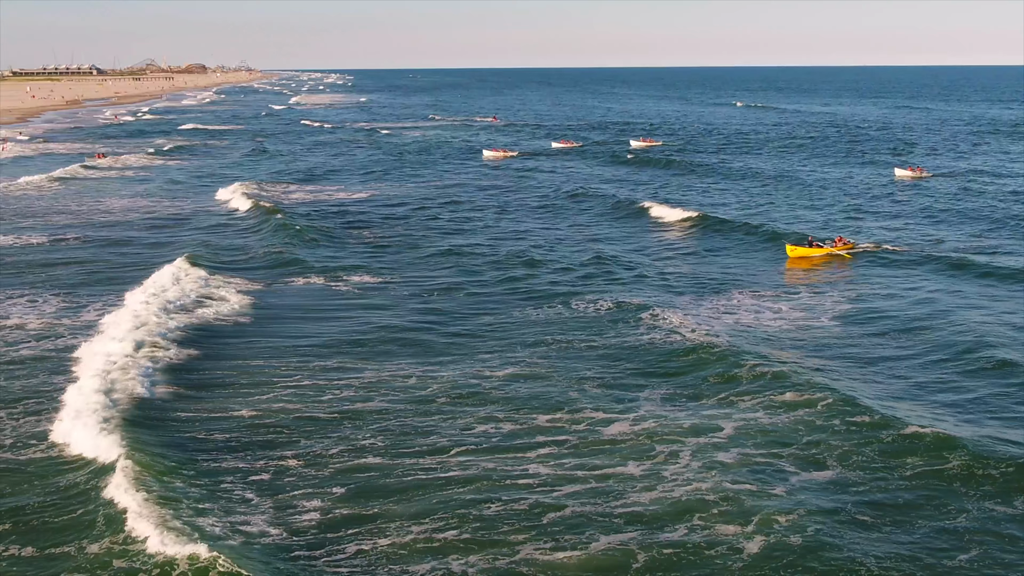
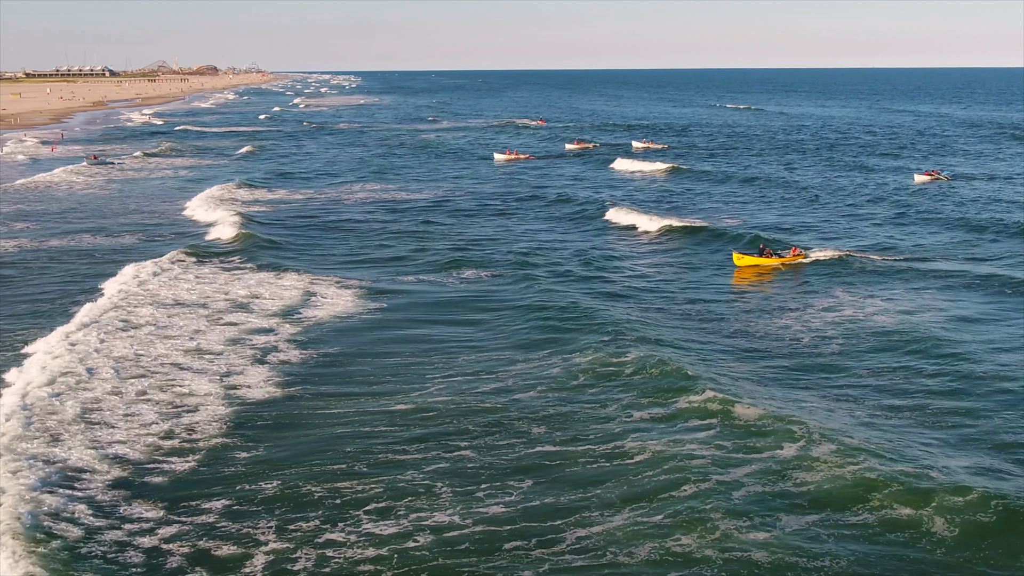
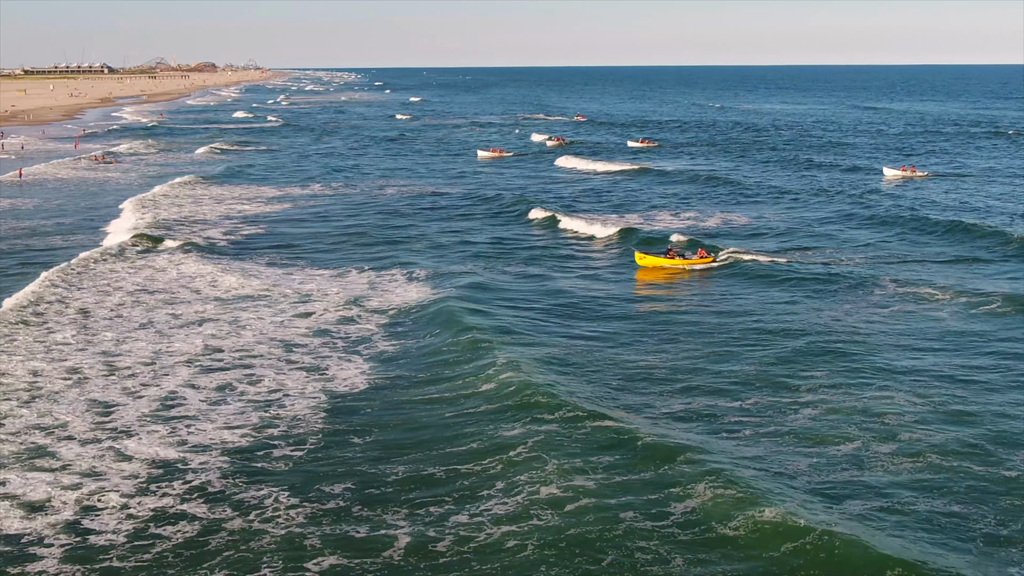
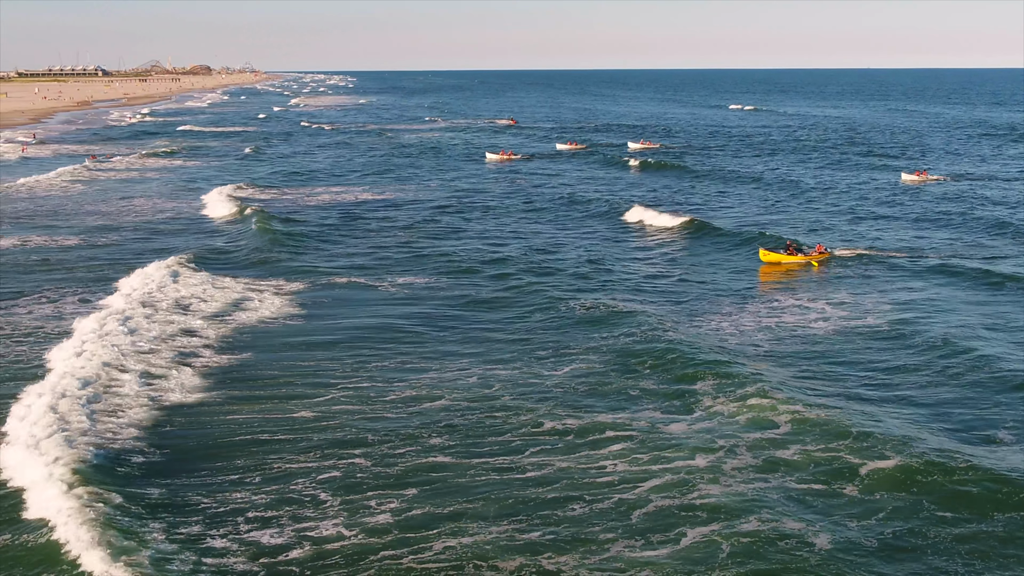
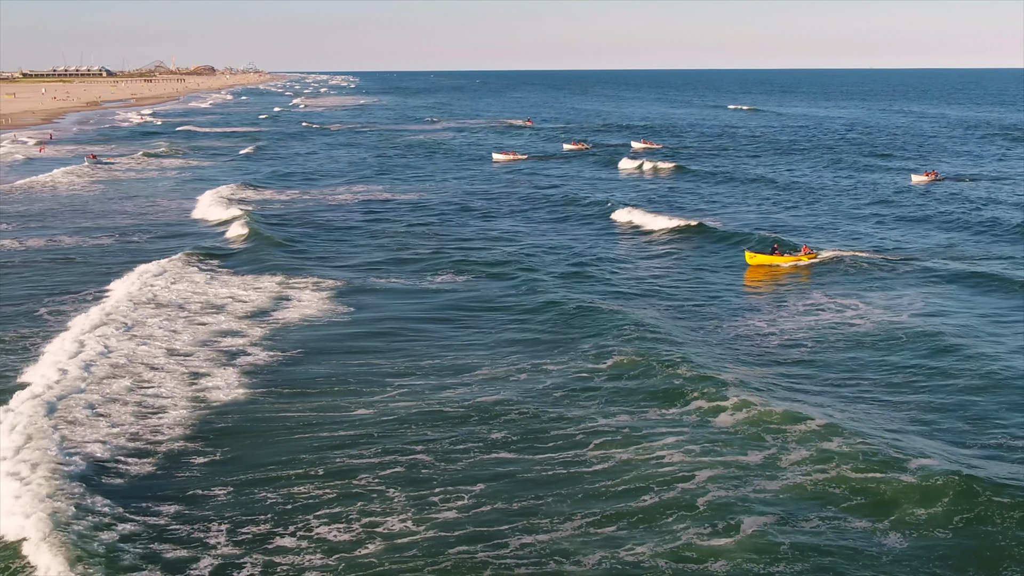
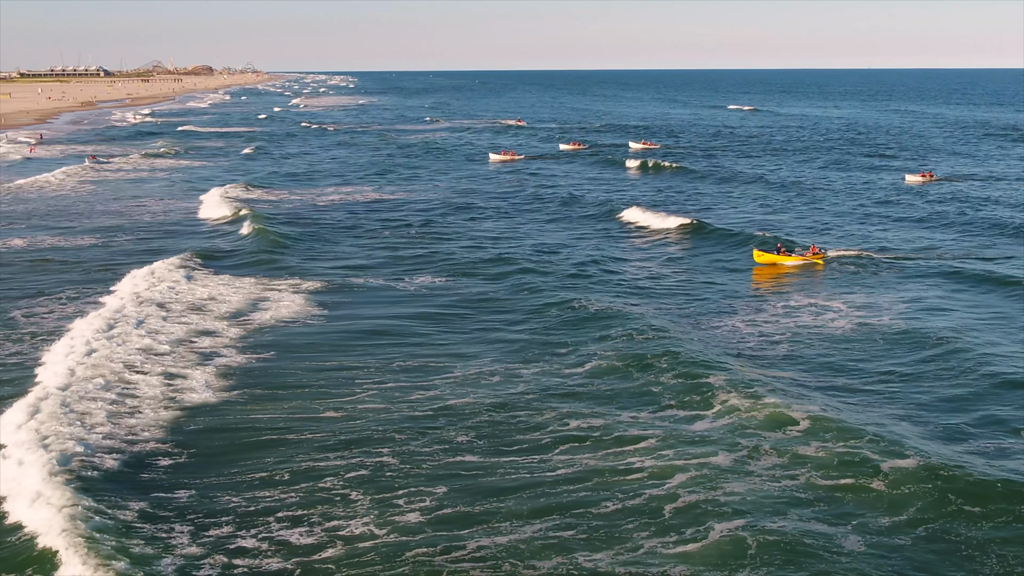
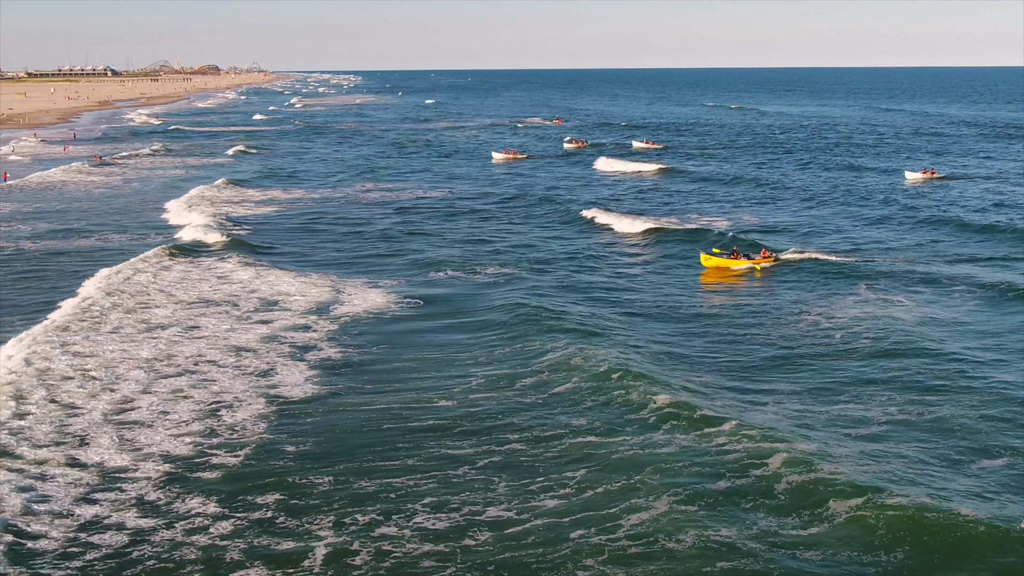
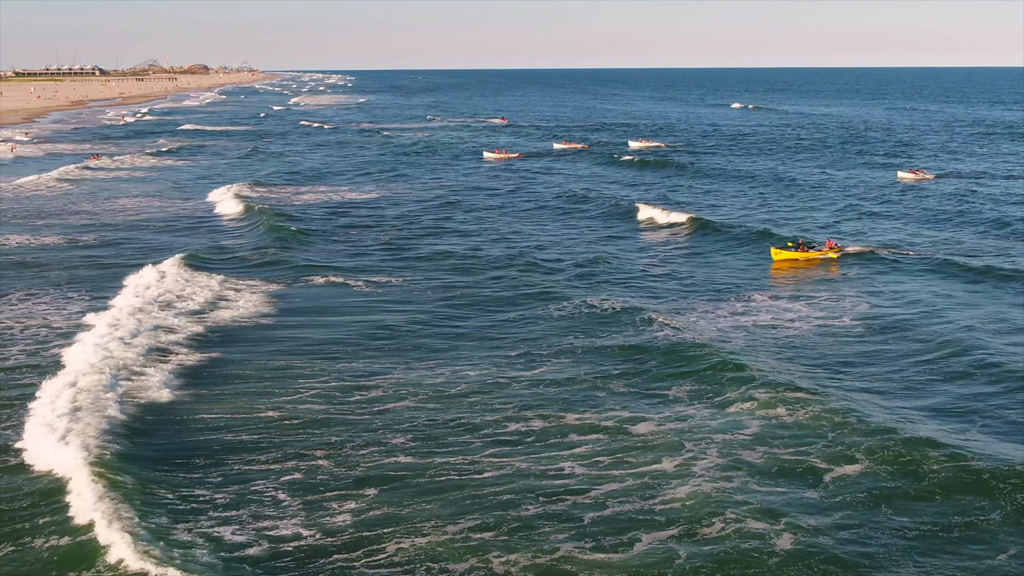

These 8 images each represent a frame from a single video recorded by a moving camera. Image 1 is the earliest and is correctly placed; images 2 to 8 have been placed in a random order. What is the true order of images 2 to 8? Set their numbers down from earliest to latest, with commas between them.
8, 4, 6, 5, 2, 7, 3
